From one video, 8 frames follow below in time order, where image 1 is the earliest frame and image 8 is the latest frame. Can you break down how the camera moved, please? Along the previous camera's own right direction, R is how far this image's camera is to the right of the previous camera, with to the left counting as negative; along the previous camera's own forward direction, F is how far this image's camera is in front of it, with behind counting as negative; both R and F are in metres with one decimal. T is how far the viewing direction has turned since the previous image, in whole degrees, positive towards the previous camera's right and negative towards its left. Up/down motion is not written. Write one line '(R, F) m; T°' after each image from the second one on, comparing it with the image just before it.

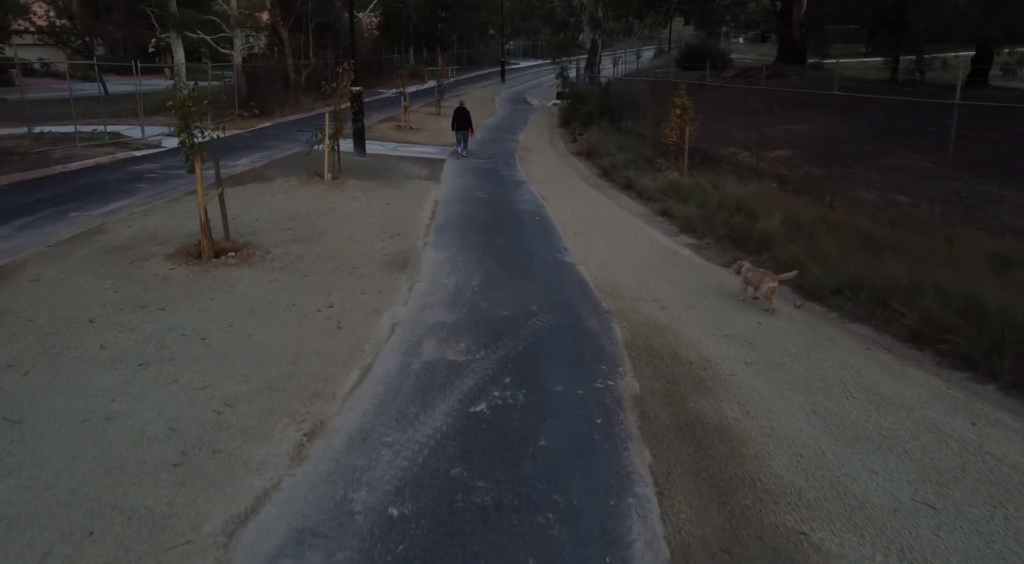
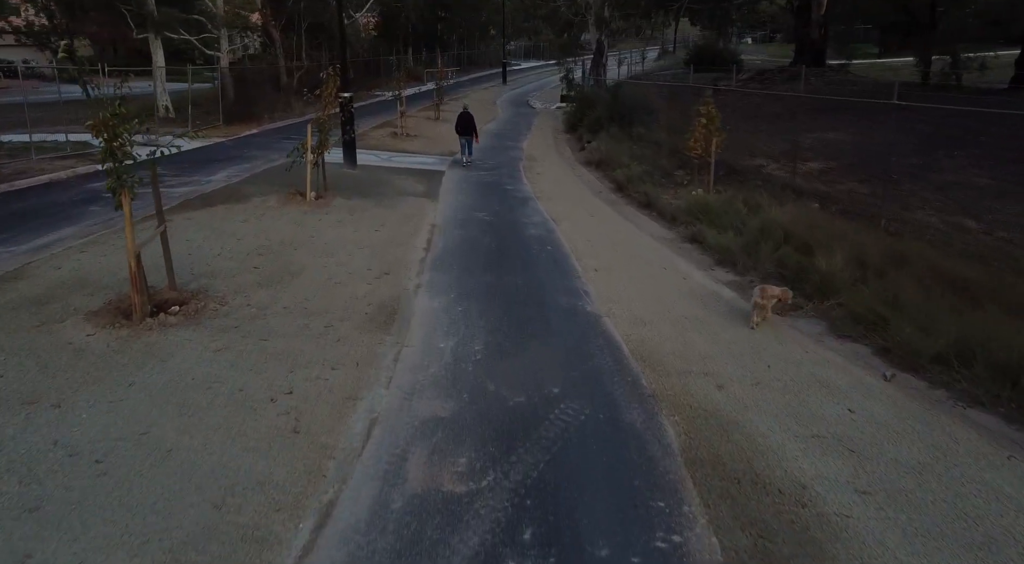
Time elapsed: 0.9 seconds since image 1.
(-0.1, +1.5) m; 0°
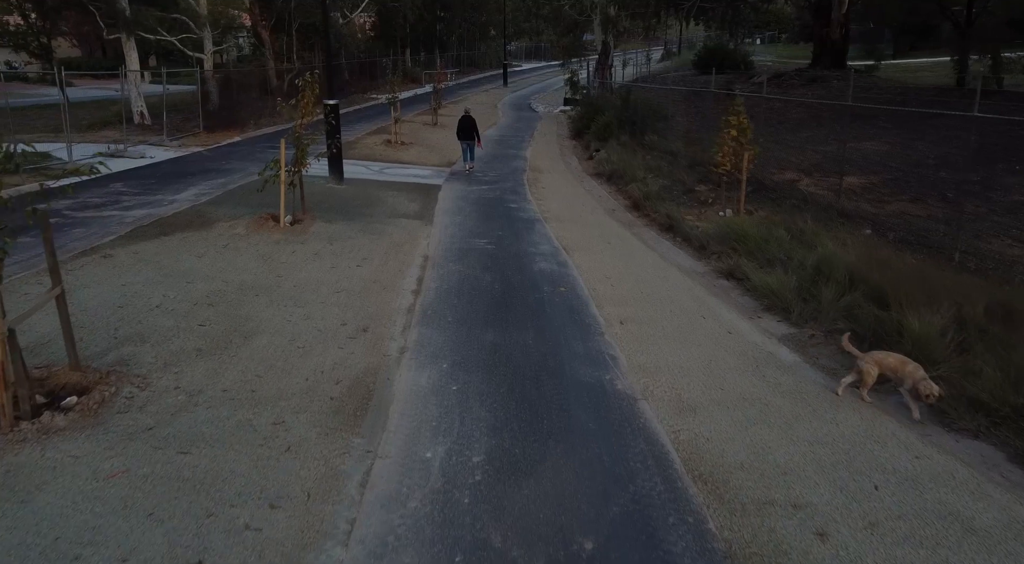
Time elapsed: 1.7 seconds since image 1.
(-0.1, +1.5) m; 0°
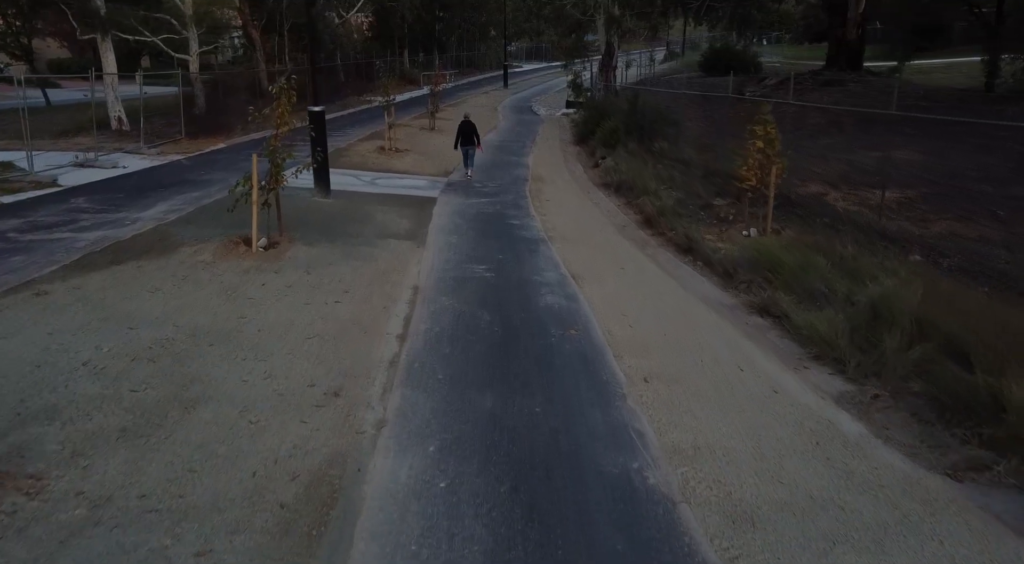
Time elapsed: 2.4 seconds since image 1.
(0.0, +1.1) m; 0°
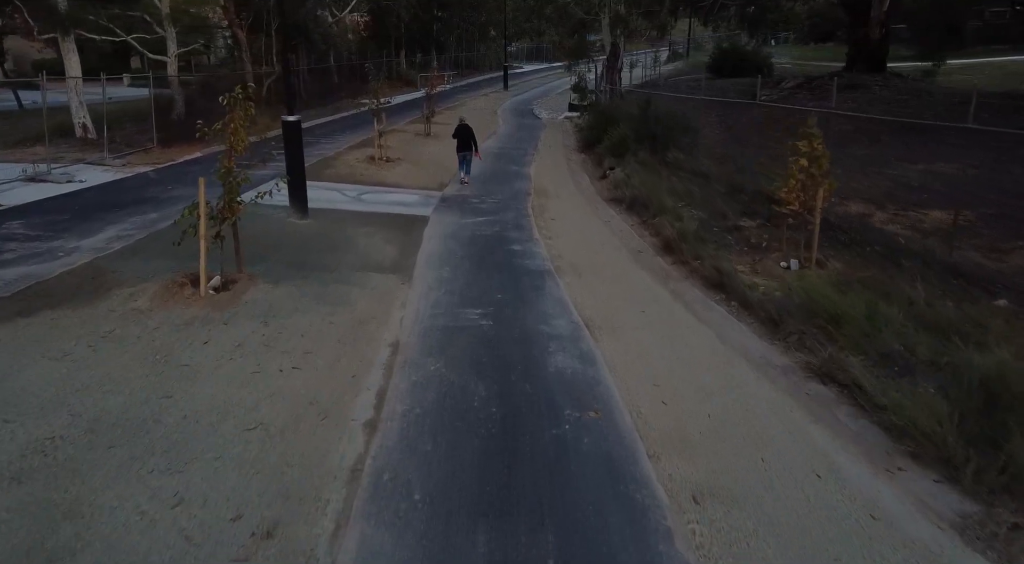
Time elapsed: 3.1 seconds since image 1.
(0.0, +1.5) m; 0°
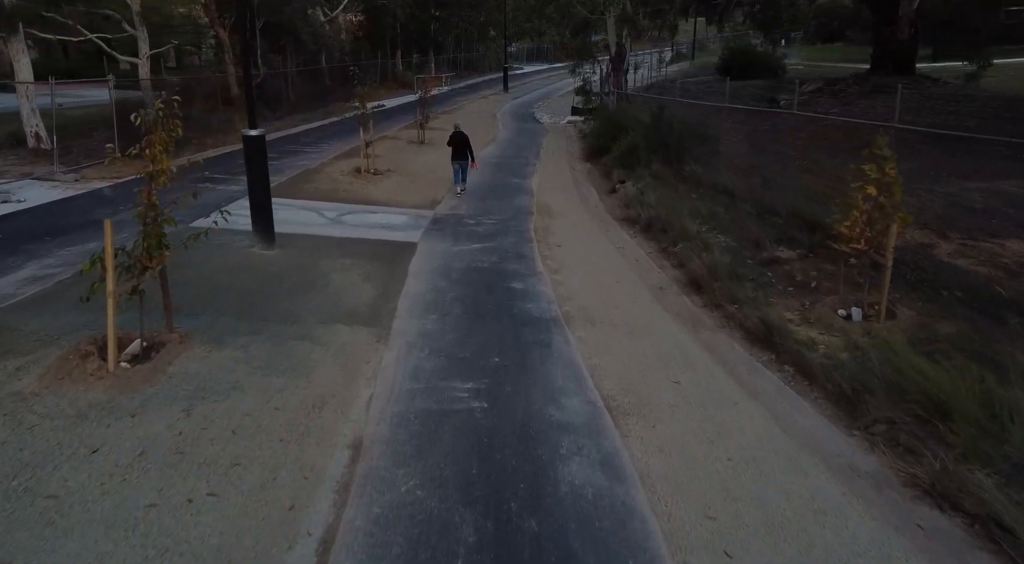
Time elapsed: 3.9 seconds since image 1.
(0.0, +1.6) m; 0°
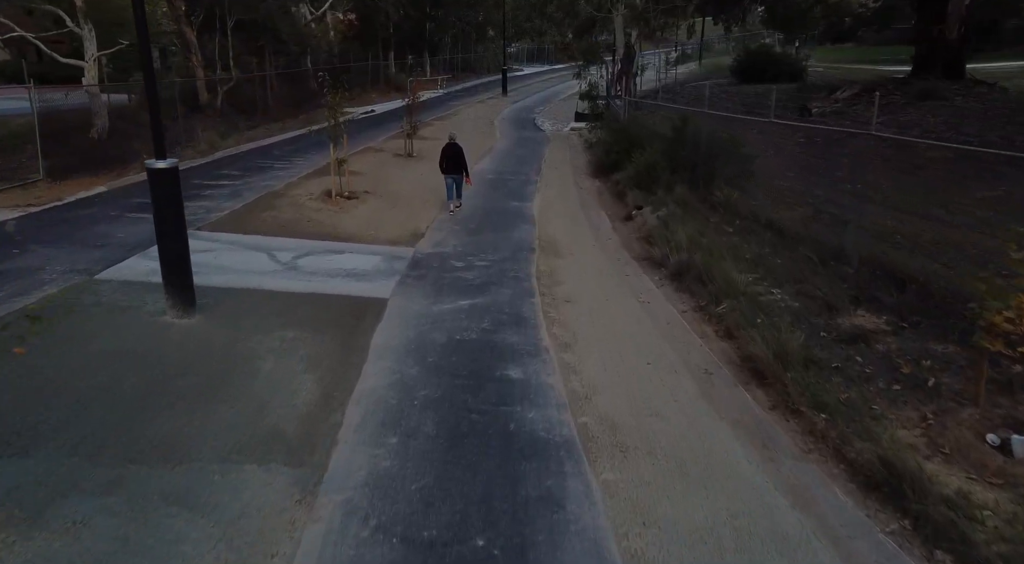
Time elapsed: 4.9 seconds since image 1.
(0.0, +2.4) m; 0°
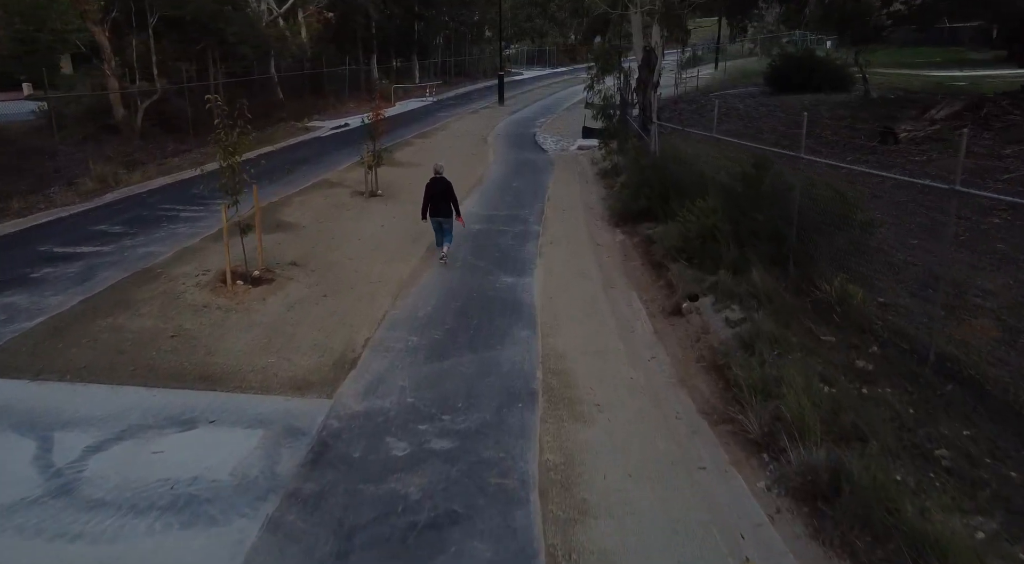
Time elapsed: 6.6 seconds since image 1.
(+0.1, +4.7) m; 0°
